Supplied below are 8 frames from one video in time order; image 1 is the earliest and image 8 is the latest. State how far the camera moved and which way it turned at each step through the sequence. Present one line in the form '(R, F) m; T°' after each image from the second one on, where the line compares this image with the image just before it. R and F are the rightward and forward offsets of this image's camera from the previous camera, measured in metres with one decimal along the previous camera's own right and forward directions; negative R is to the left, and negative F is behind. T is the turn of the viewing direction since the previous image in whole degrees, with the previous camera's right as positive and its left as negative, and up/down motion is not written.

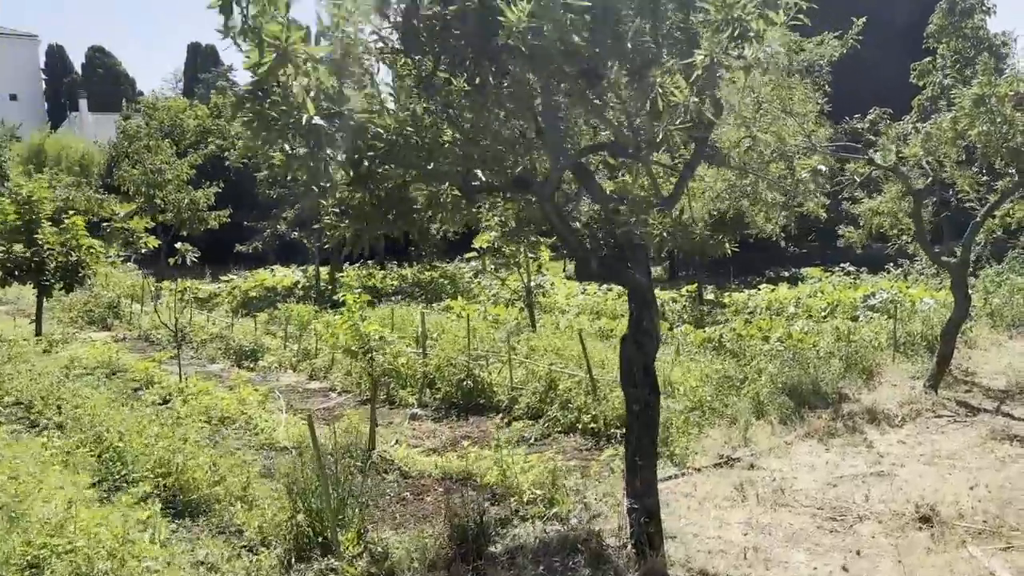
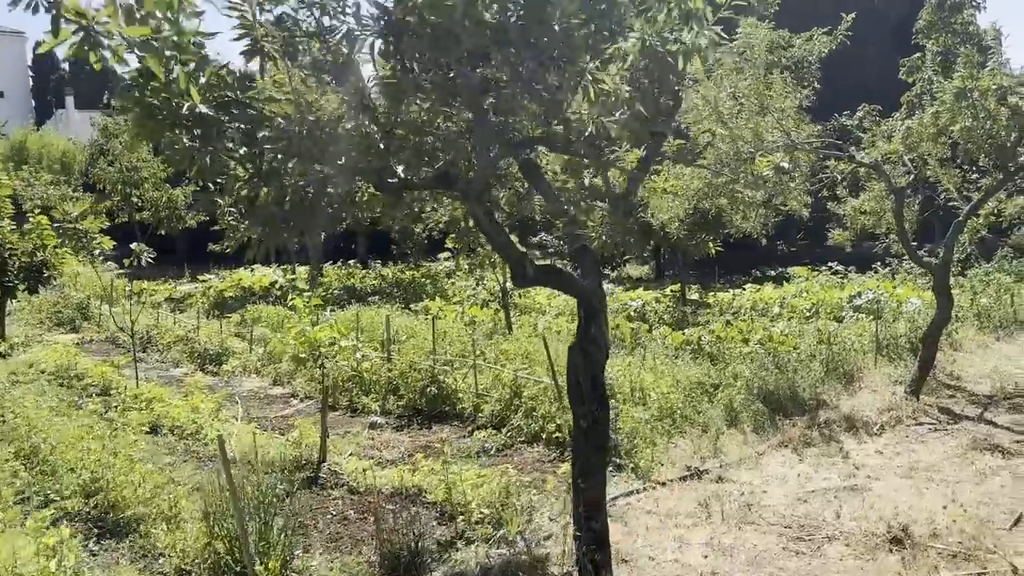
(+0.2, +0.3) m; 0°
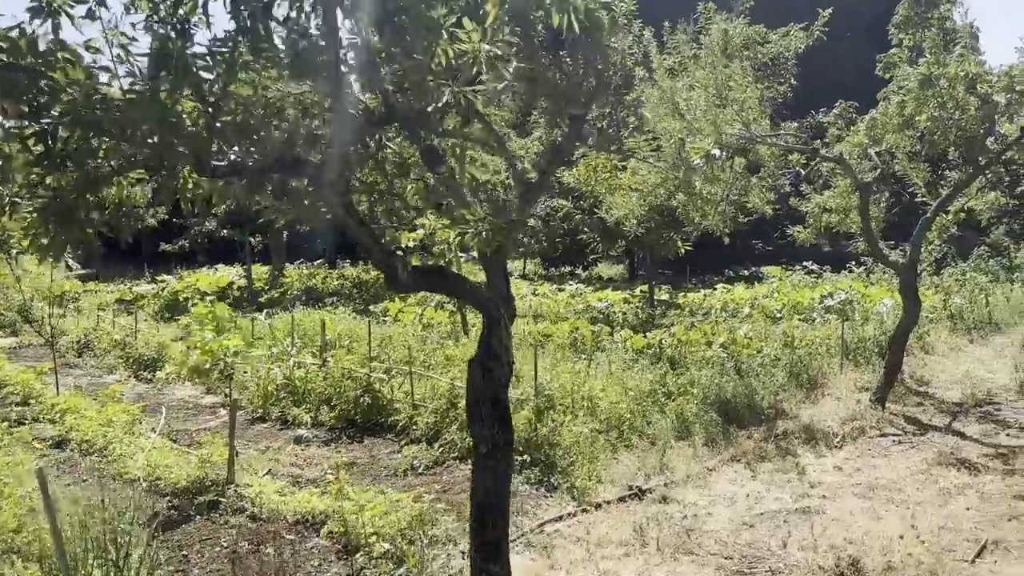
(+0.3, +0.4) m; +1°
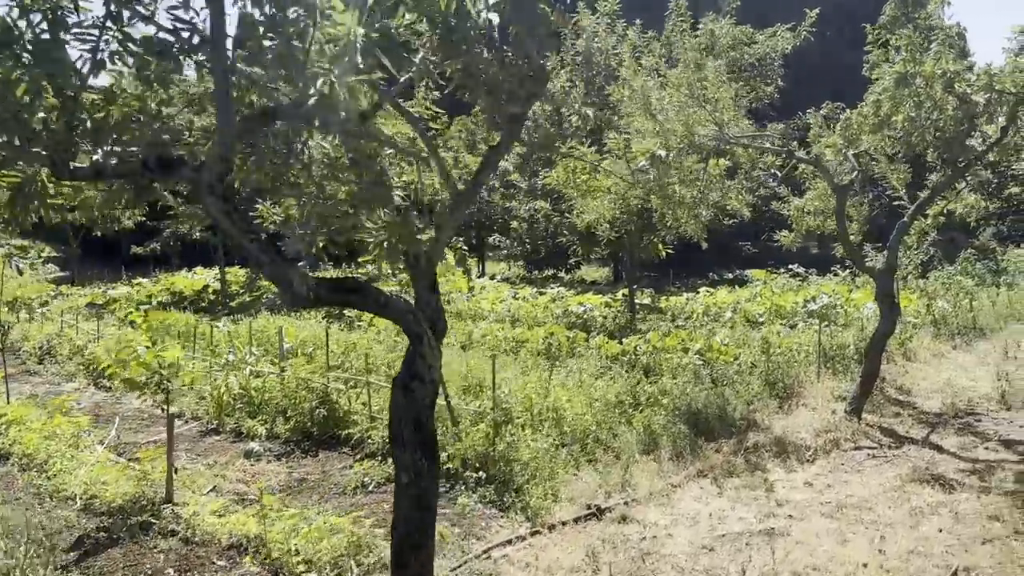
(+0.2, +0.2) m; 0°
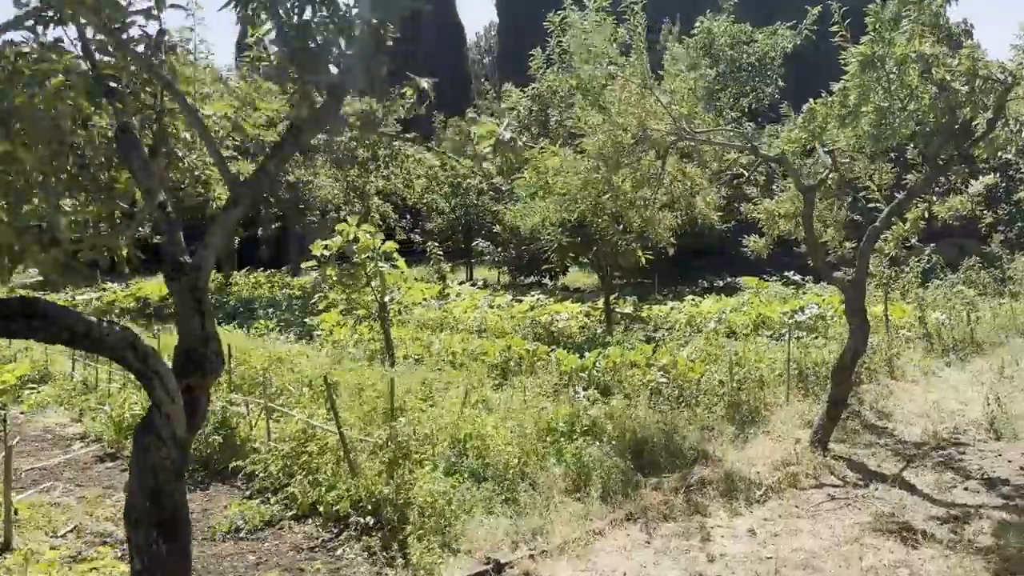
(+0.6, +0.7) m; -1°
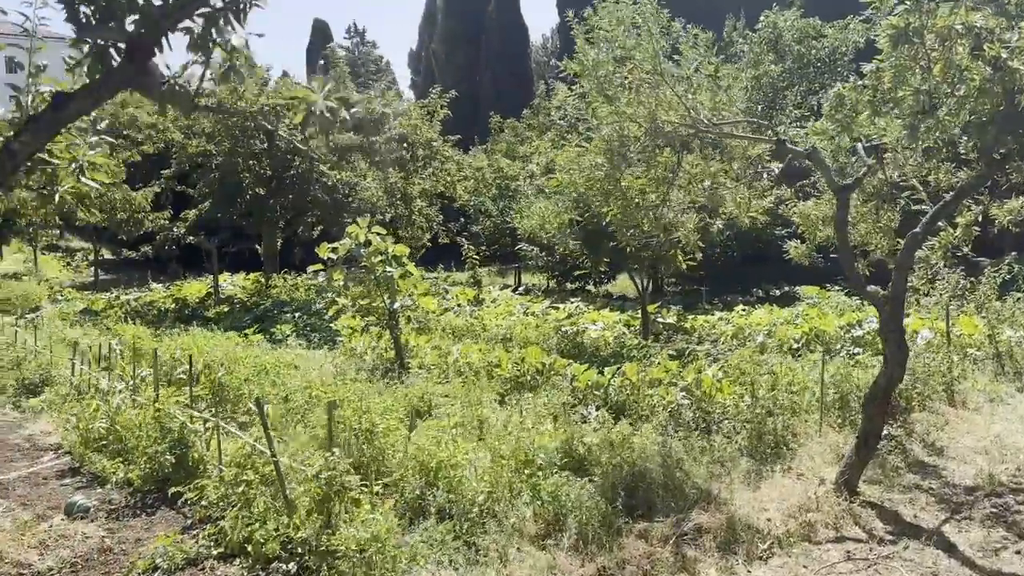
(+0.5, +0.6) m; -5°
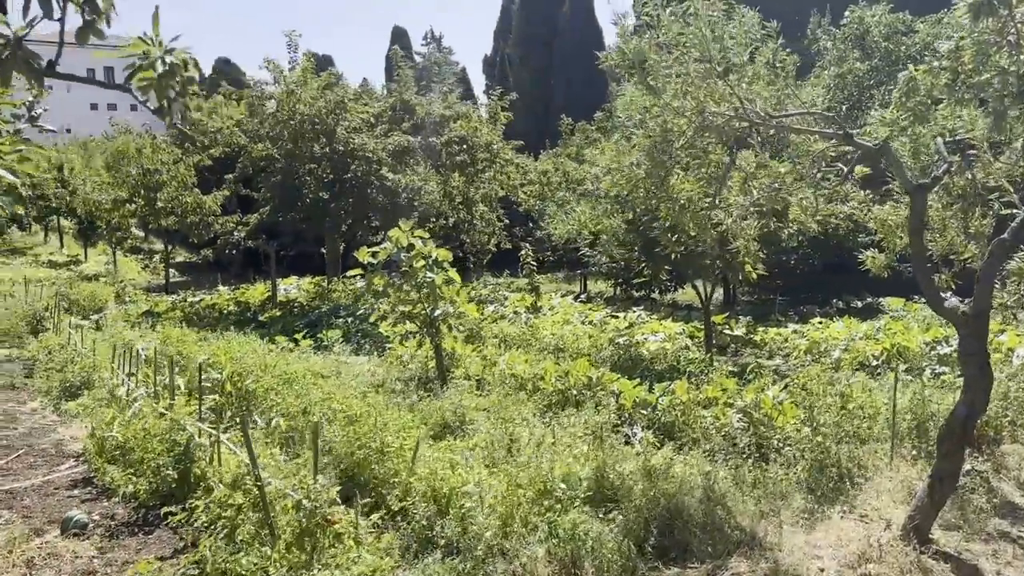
(+0.3, +0.5) m; -5°
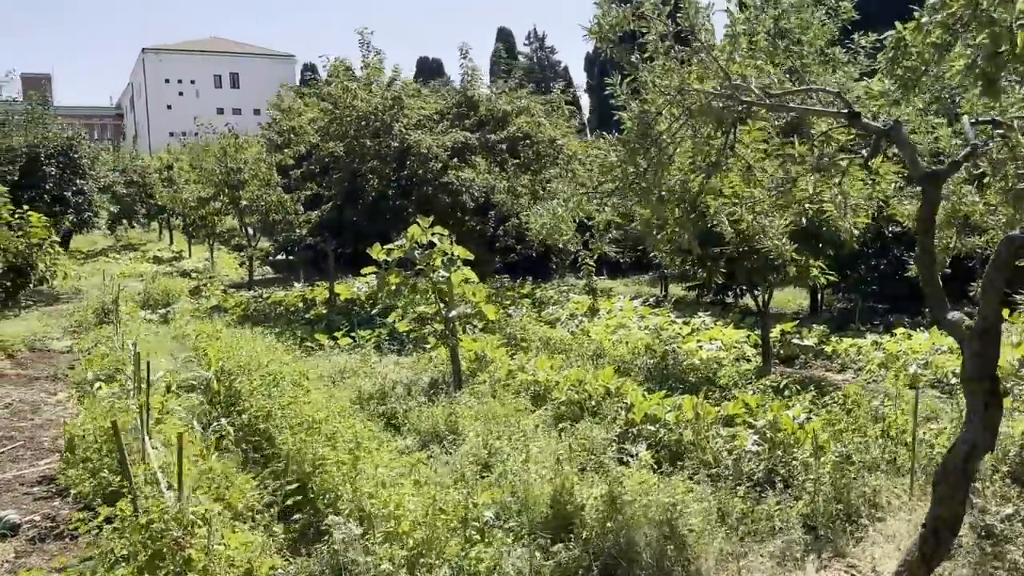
(+0.8, +0.5) m; -8°
